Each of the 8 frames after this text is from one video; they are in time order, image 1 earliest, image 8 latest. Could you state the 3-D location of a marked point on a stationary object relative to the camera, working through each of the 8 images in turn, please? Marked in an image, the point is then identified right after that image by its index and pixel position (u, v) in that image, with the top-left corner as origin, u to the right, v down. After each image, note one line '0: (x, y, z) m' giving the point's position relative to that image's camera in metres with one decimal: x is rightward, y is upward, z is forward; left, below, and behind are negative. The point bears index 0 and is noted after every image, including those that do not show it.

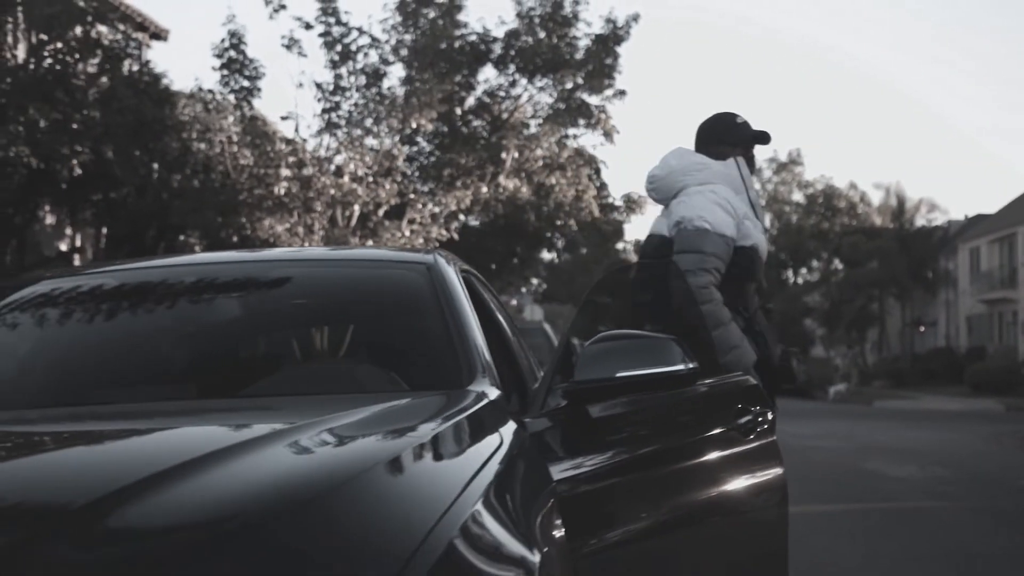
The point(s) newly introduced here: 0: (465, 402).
0: (-0.1, -0.2, +2.6) m
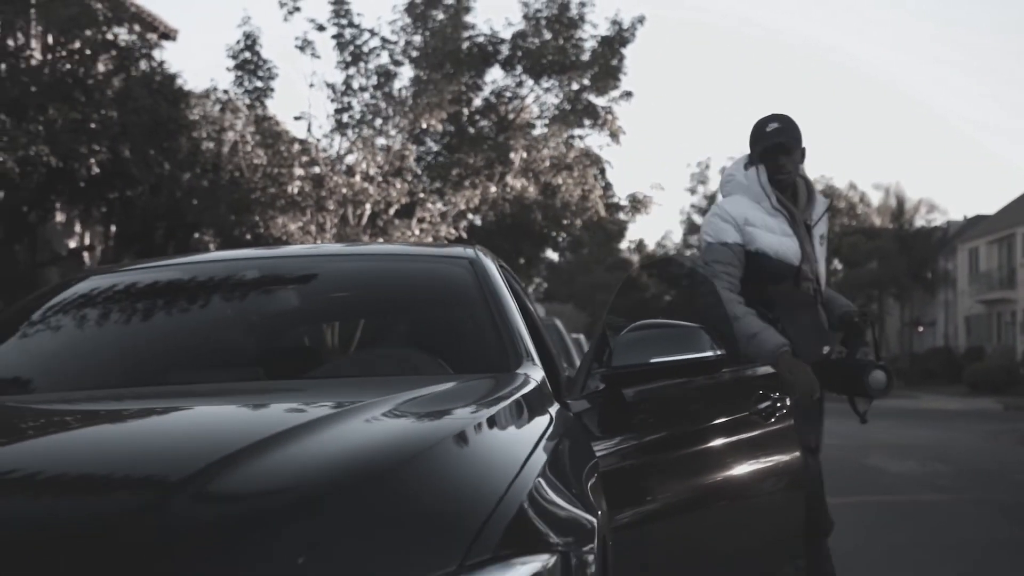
0: (0.0, -0.2, +2.8) m
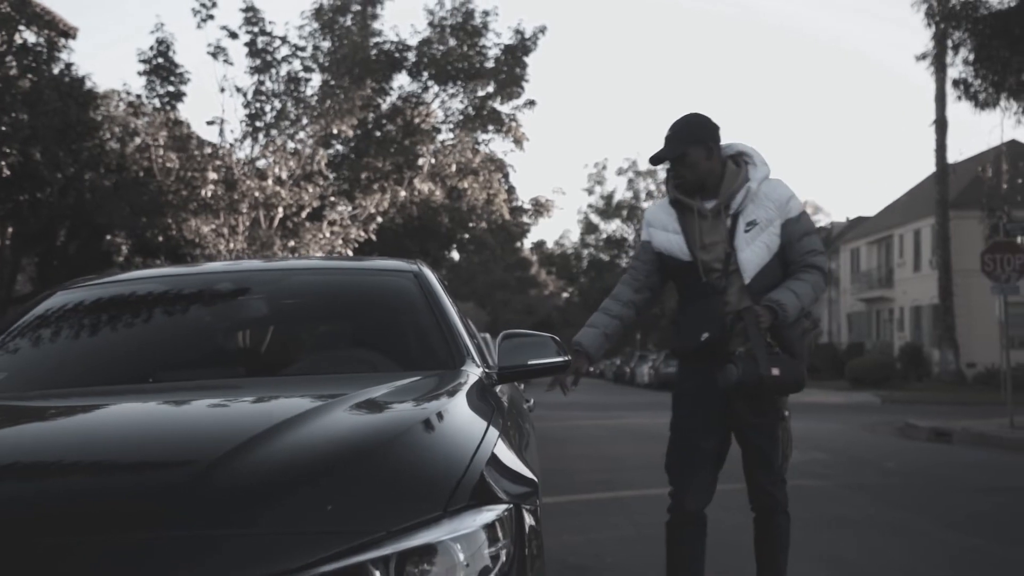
0: (-0.1, -0.2, +3.3) m
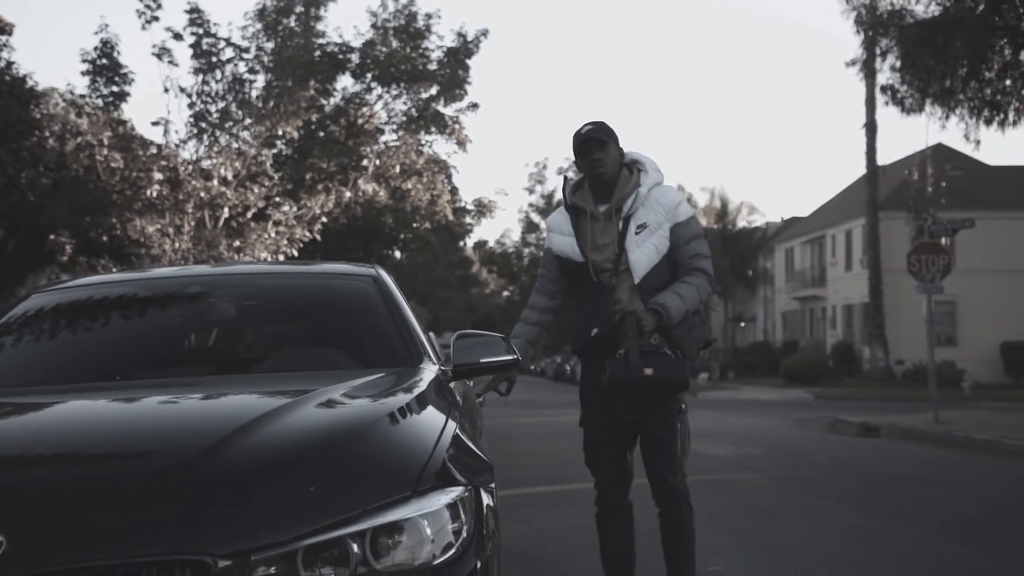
0: (-0.3, -0.2, +3.6) m
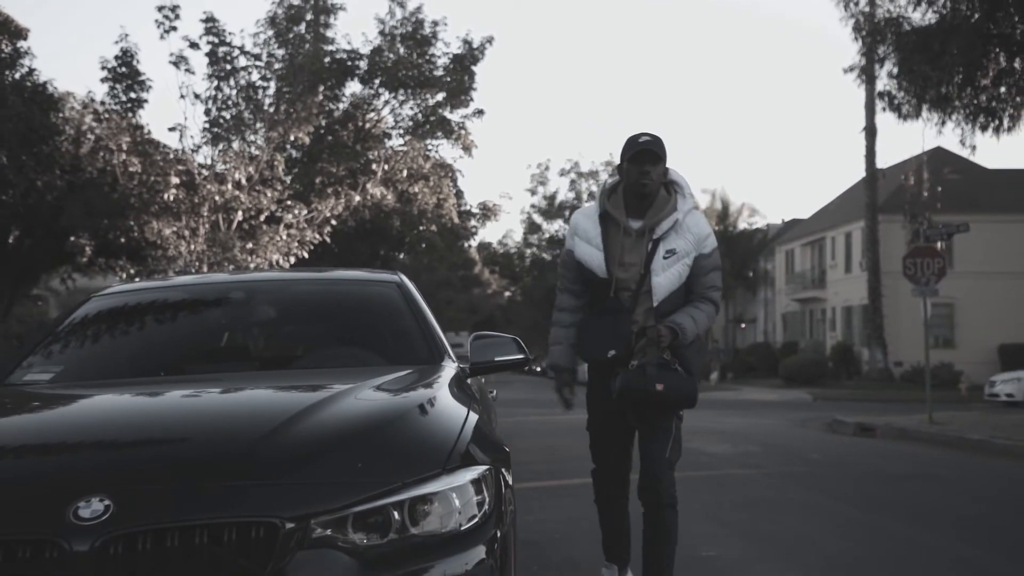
0: (-0.2, -0.3, +4.0) m
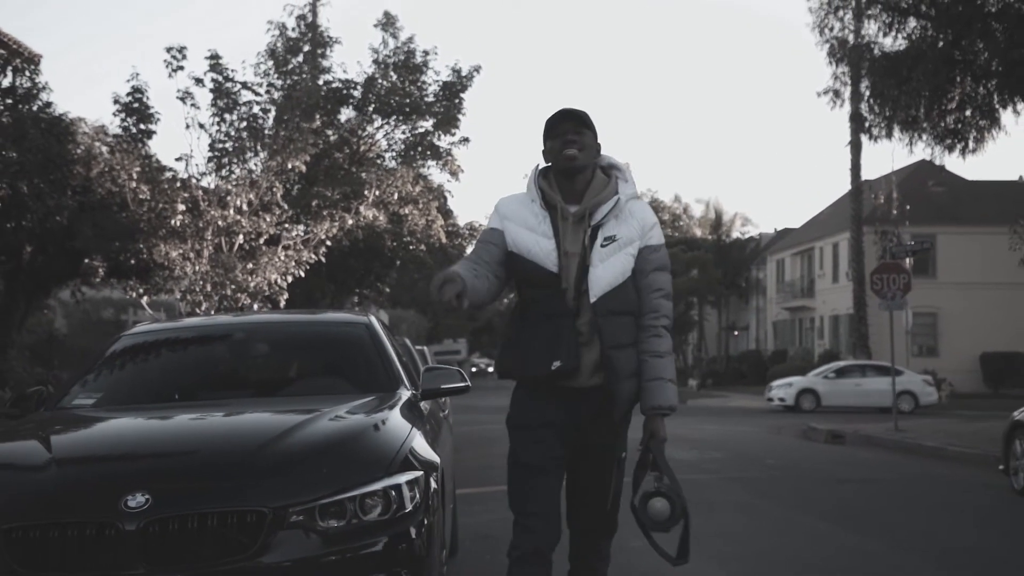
0: (-0.5, -0.4, +5.1) m
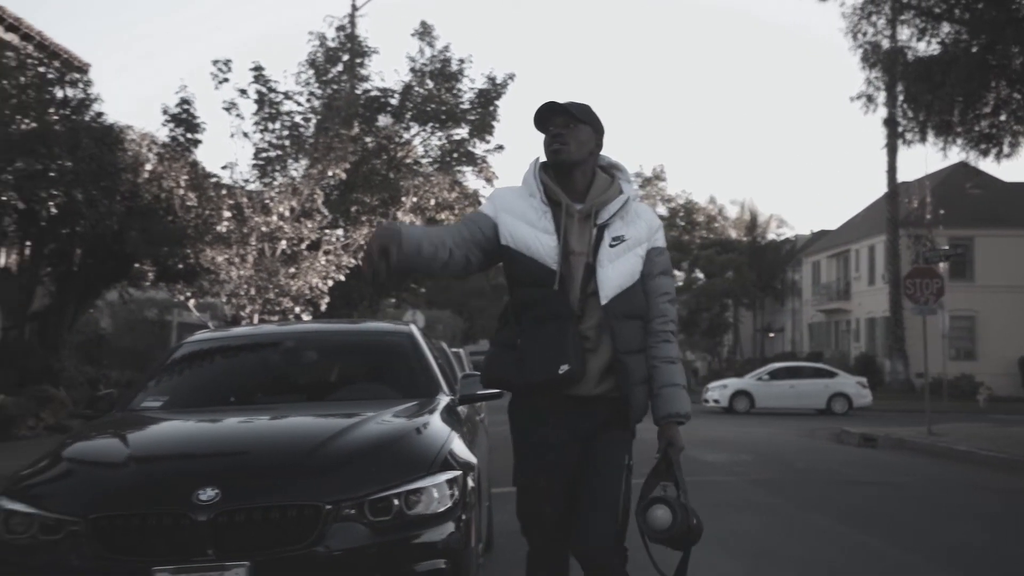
0: (-0.3, -0.5, +5.5) m
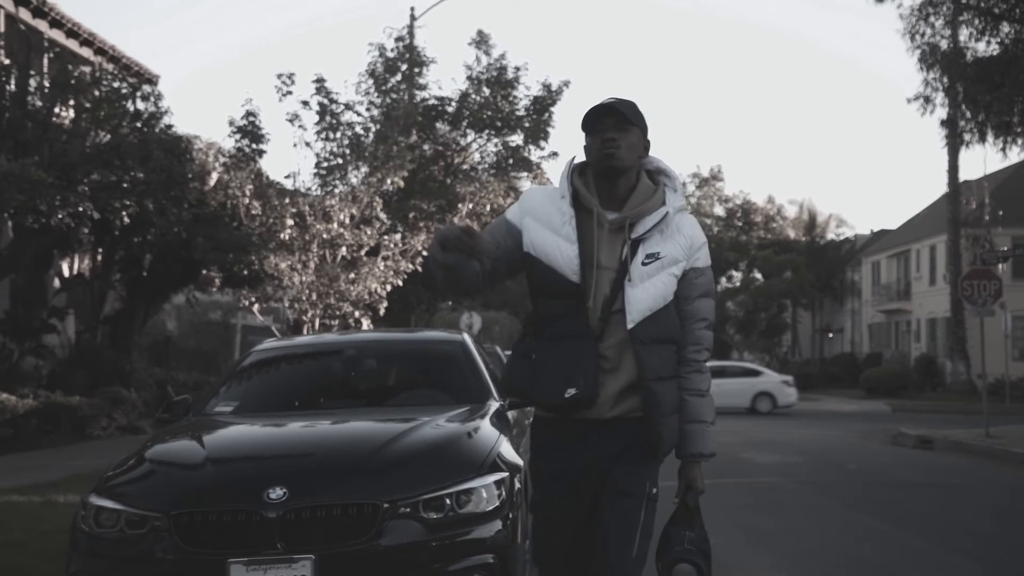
0: (-0.1, -0.6, +5.9) m
